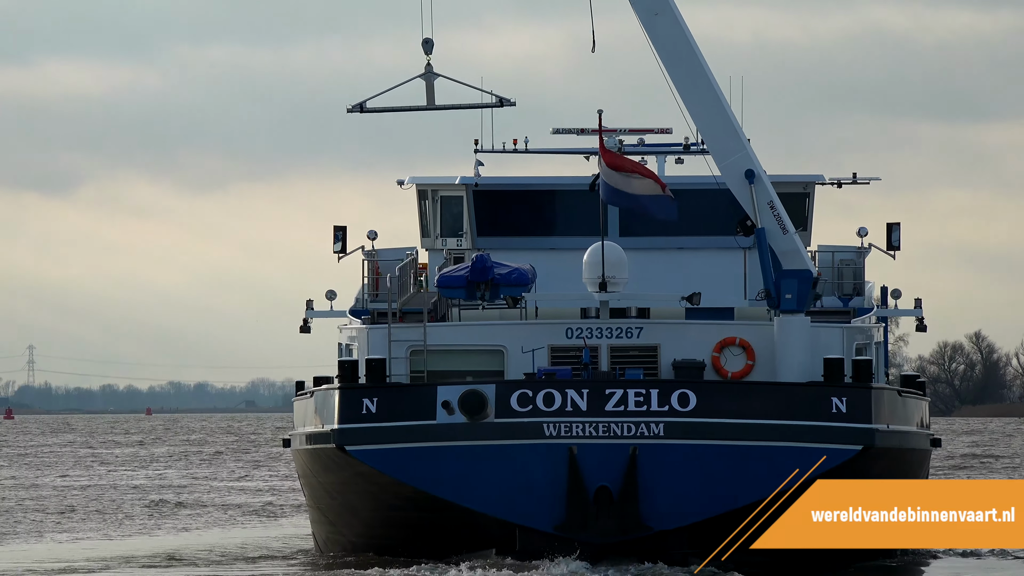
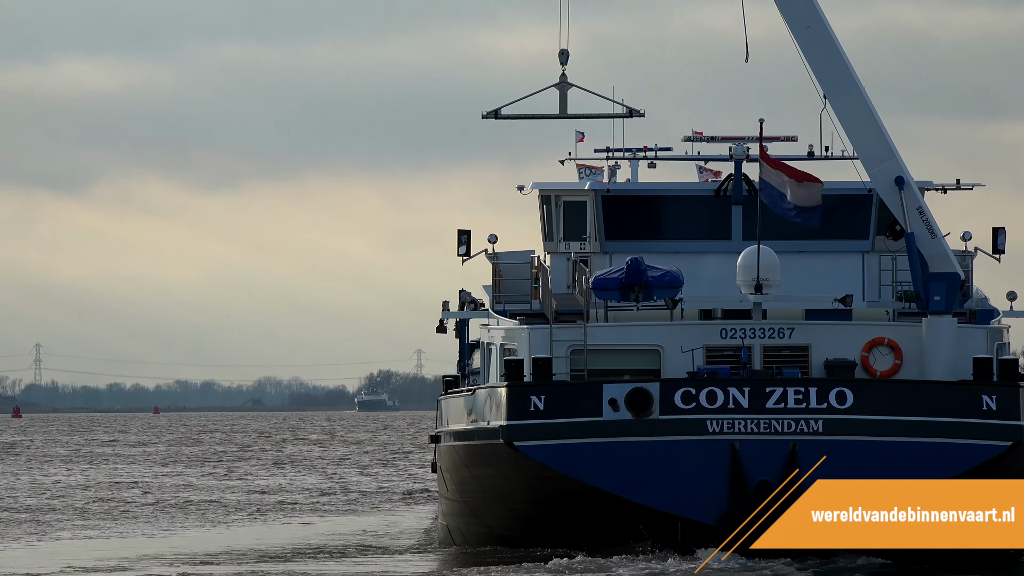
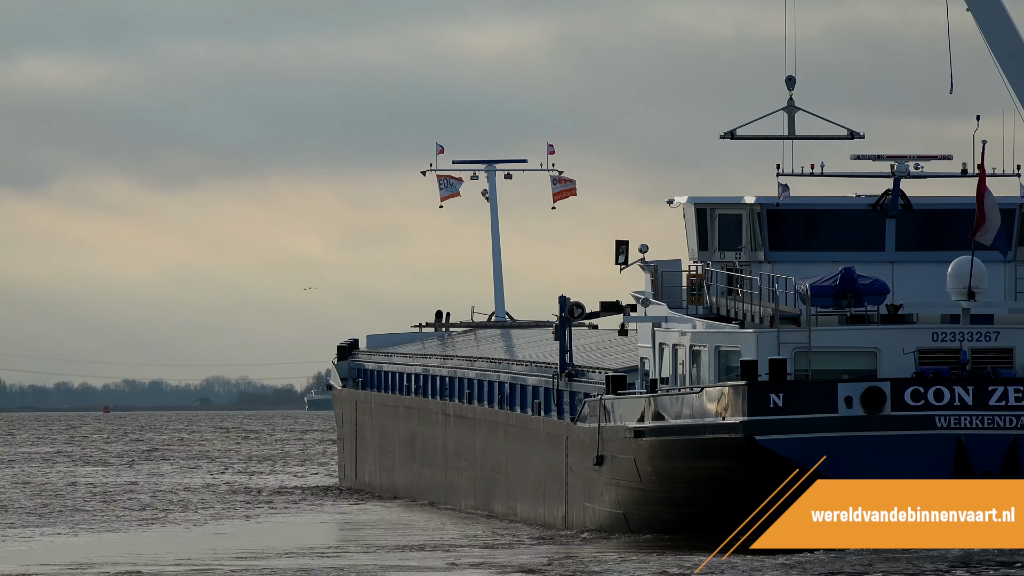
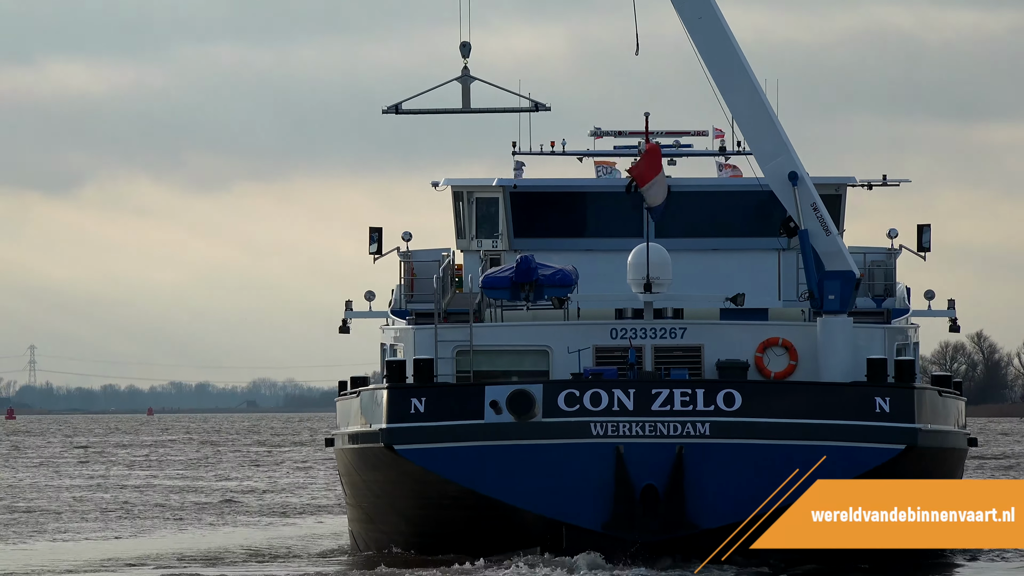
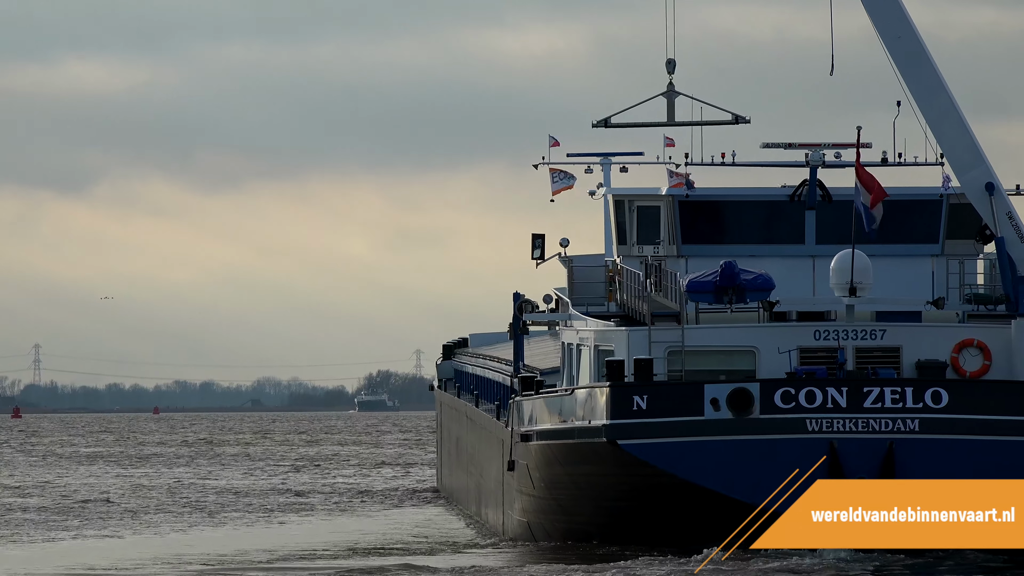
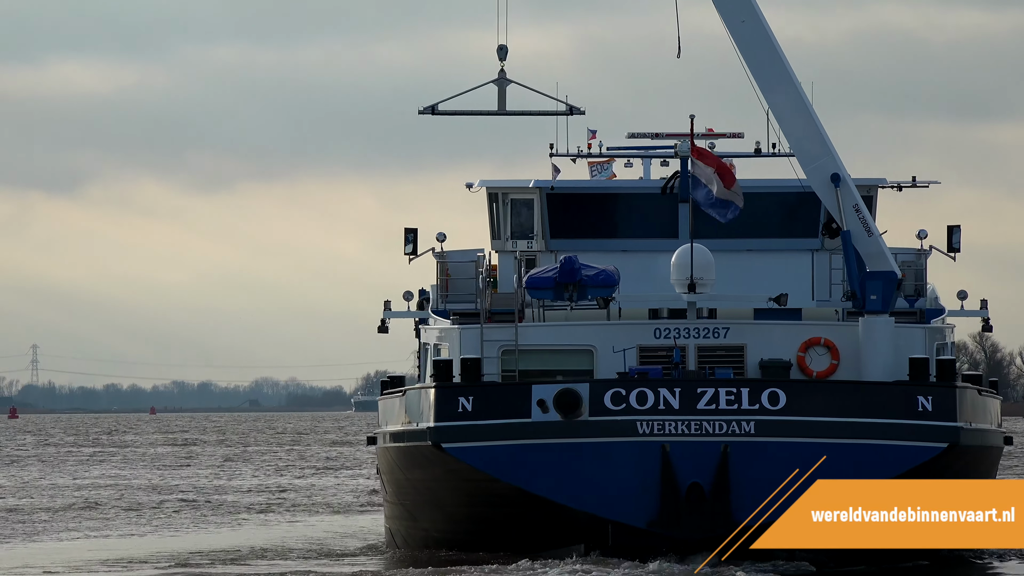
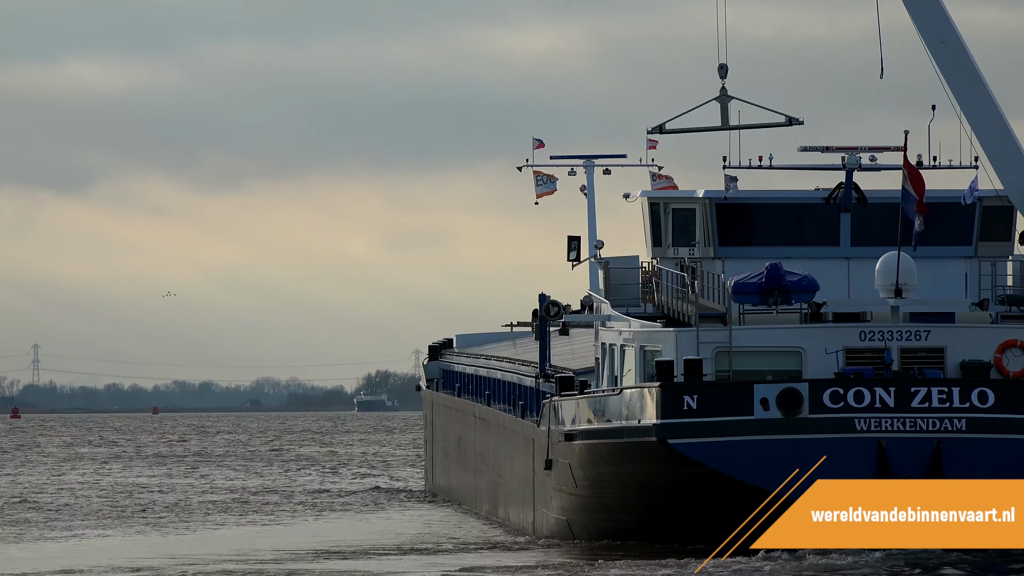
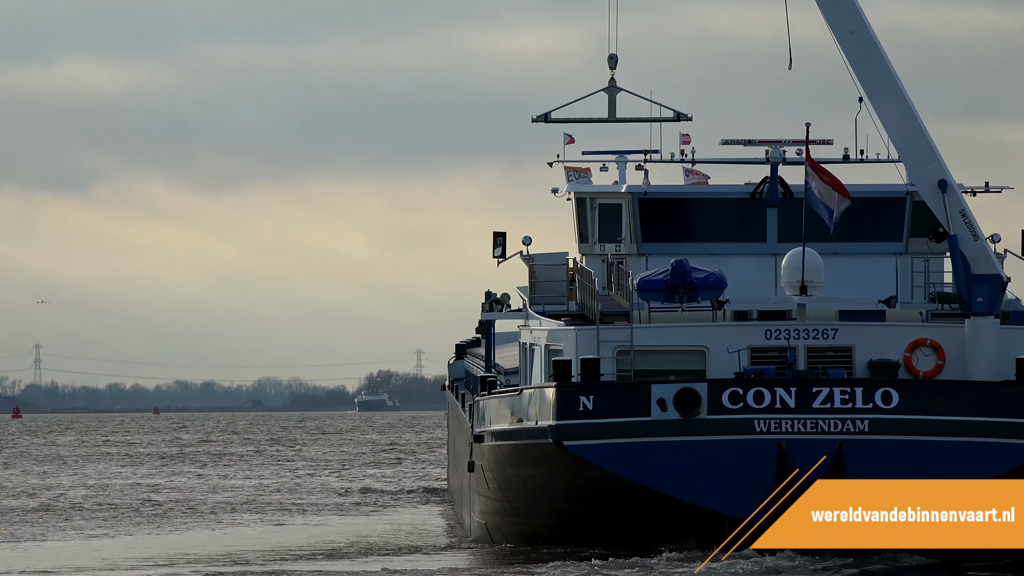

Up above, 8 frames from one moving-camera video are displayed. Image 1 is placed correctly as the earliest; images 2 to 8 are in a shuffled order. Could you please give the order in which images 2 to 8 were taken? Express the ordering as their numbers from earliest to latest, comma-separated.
4, 6, 2, 8, 5, 7, 3
